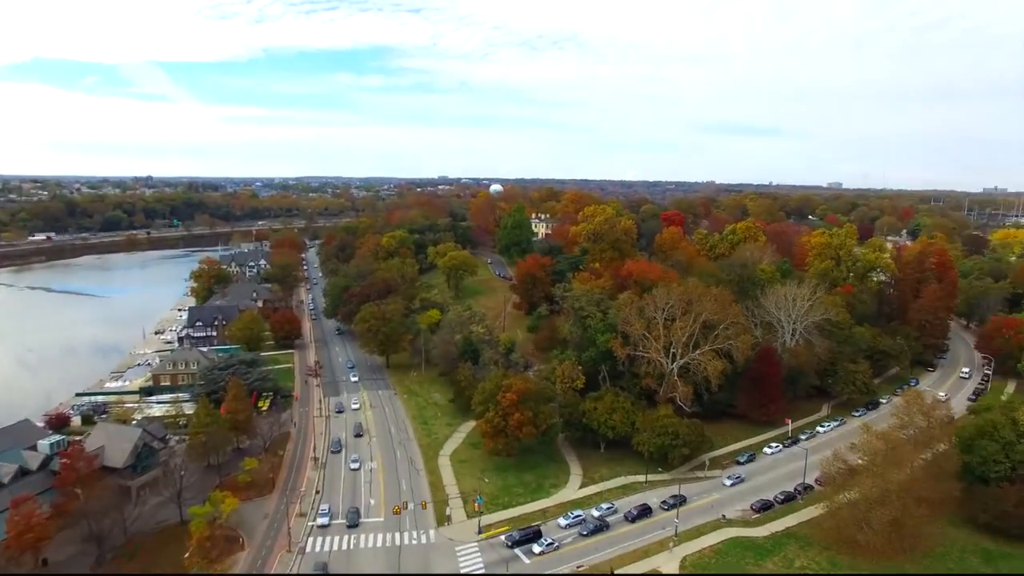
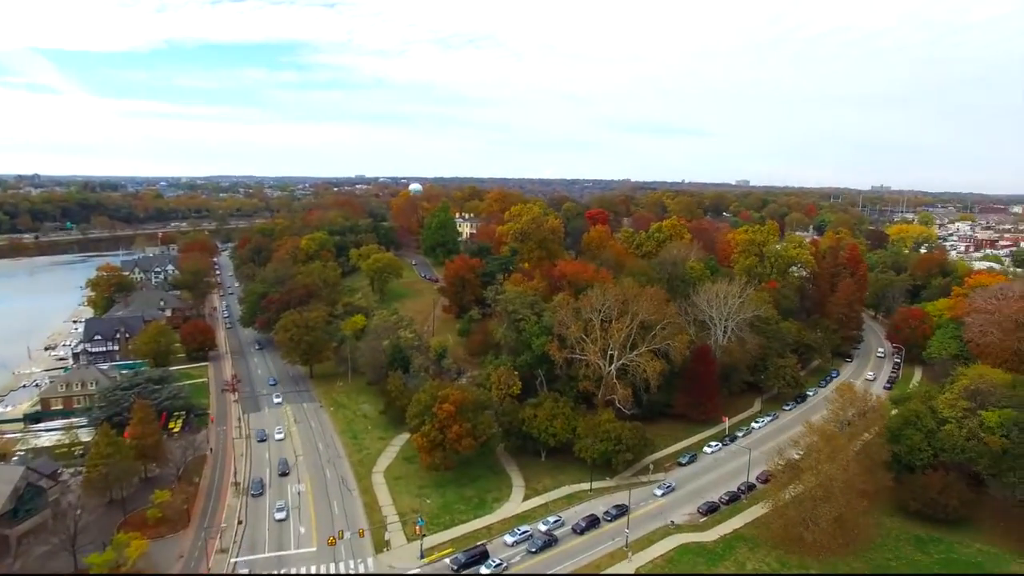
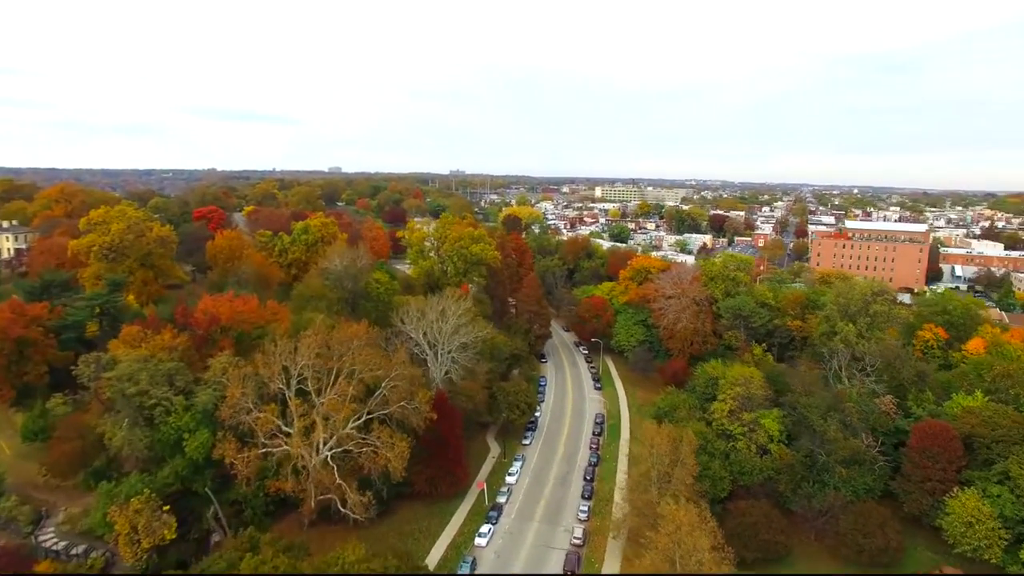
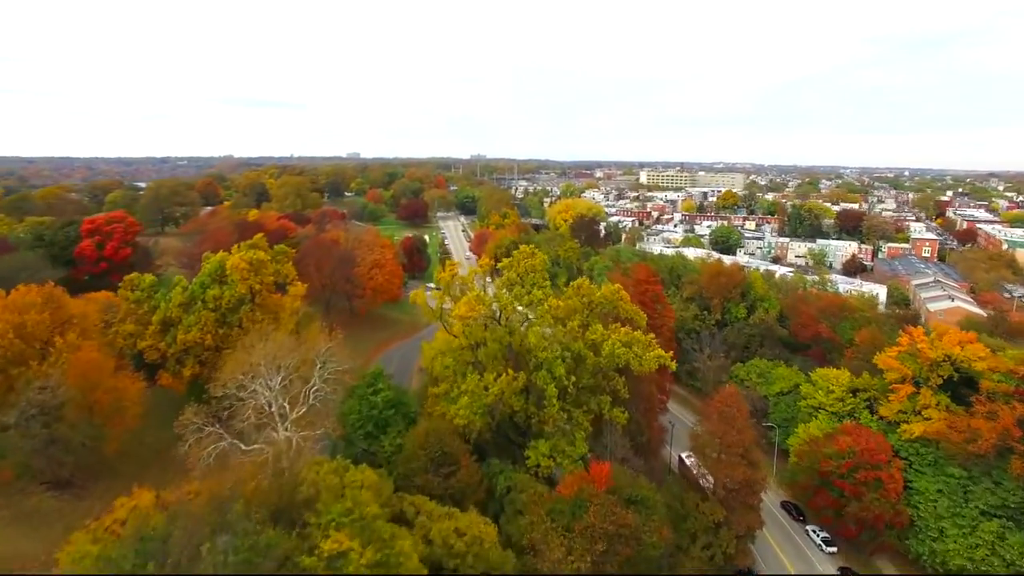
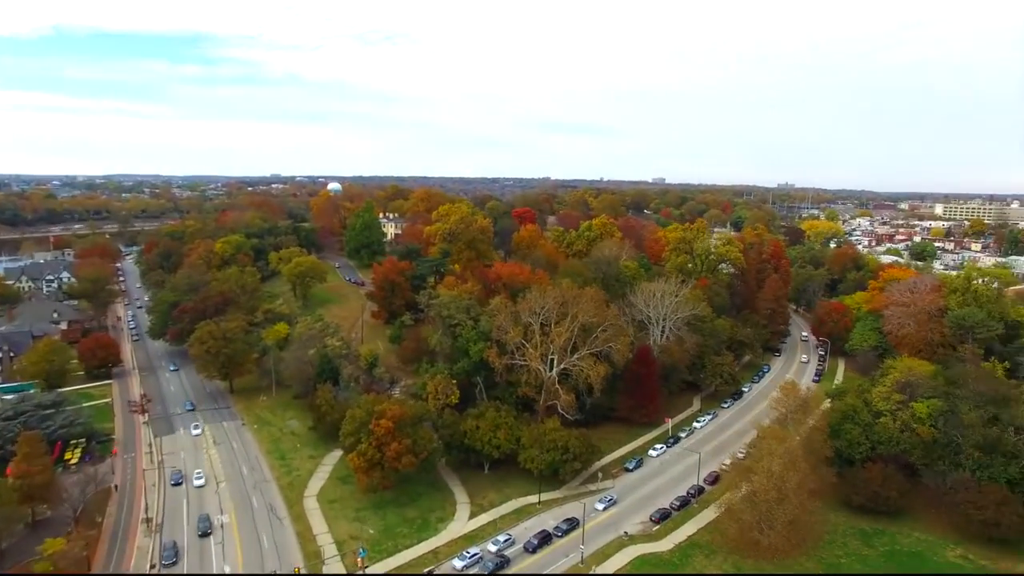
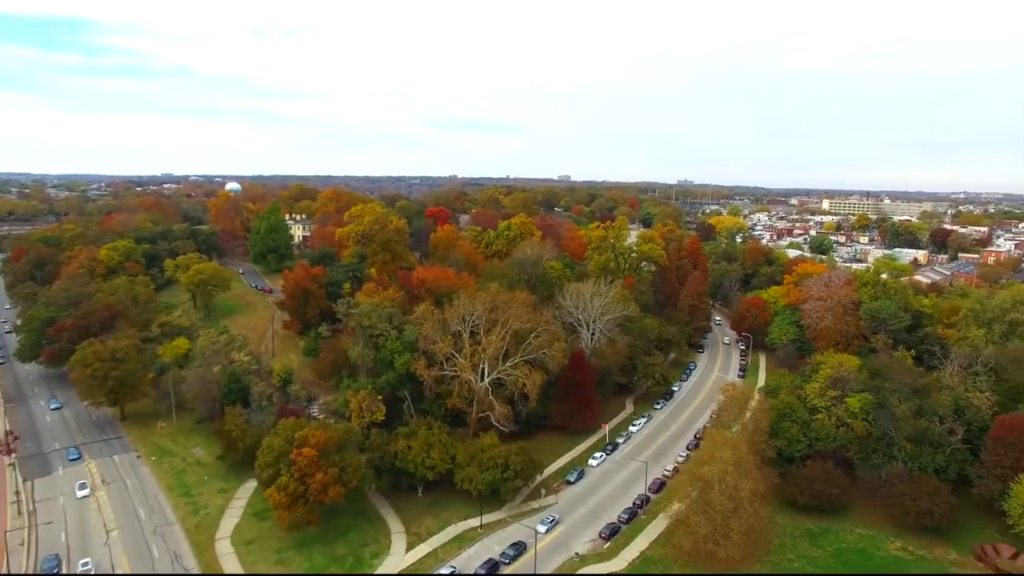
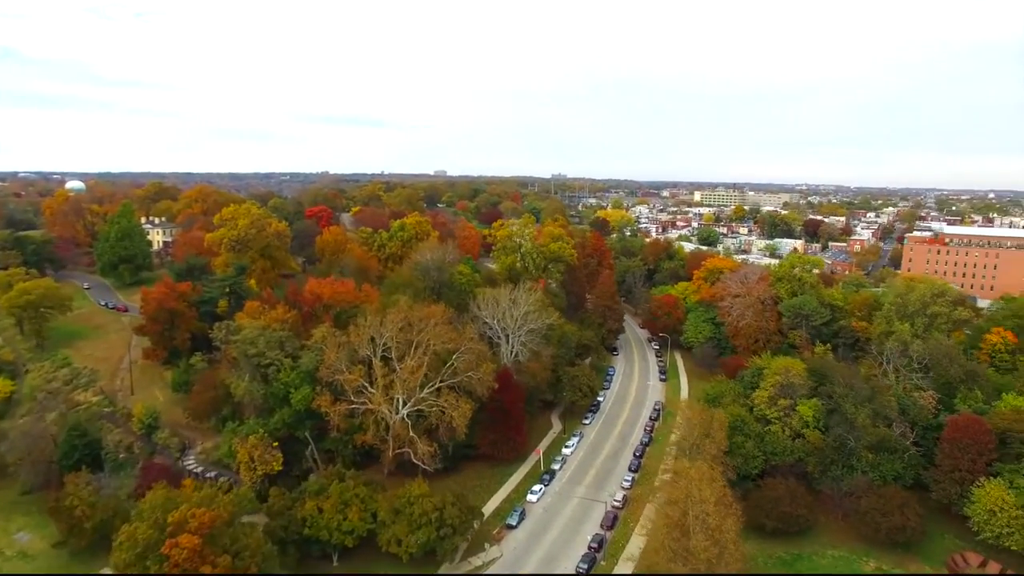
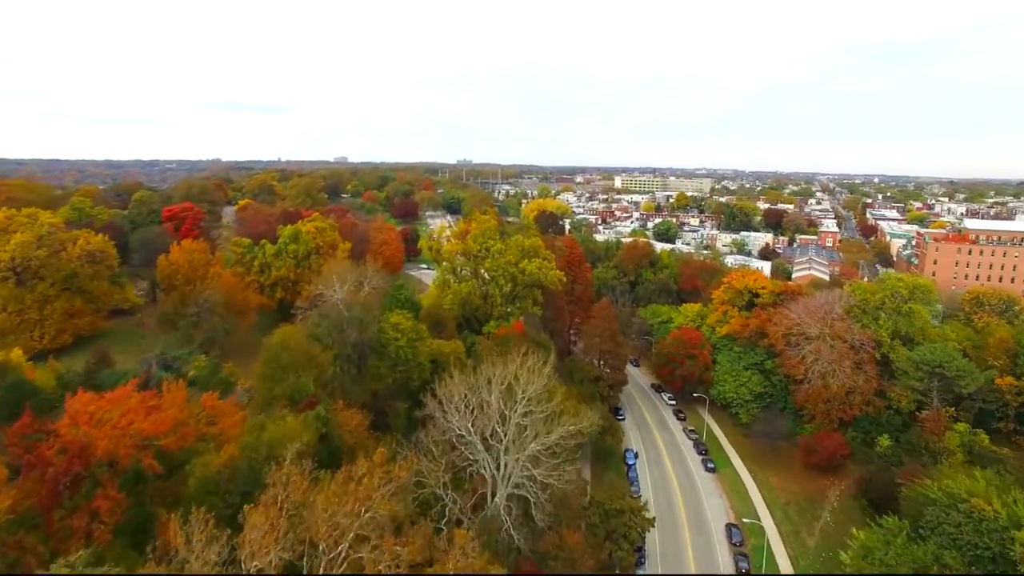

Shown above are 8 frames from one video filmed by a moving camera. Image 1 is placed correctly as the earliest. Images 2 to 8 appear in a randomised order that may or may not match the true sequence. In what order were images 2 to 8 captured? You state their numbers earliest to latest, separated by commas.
2, 5, 6, 7, 3, 8, 4
